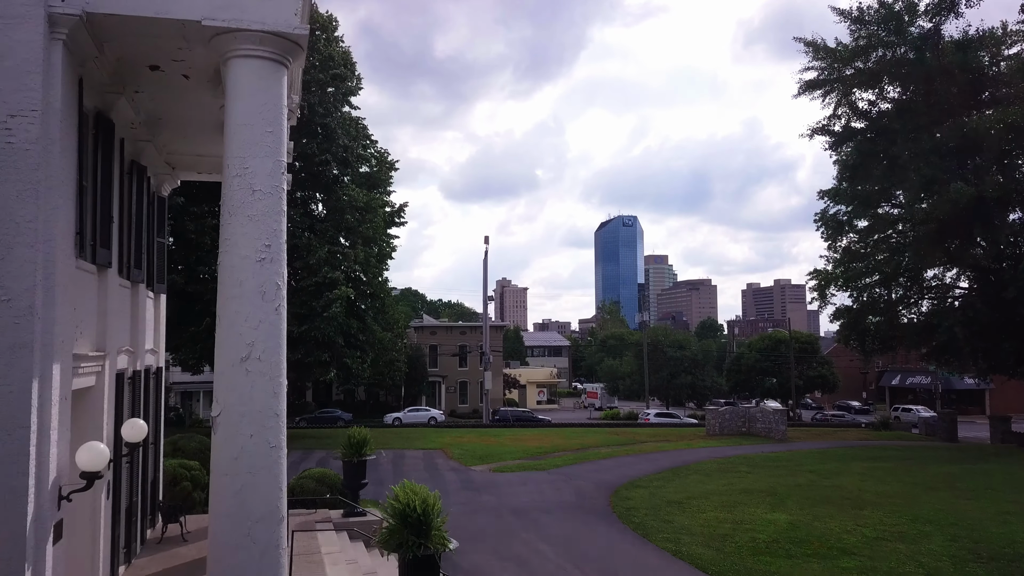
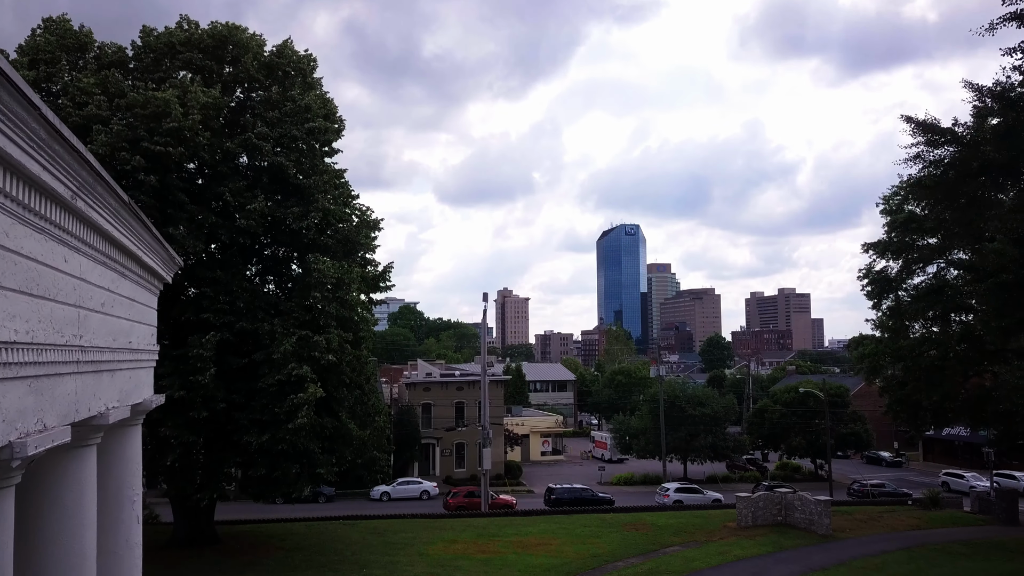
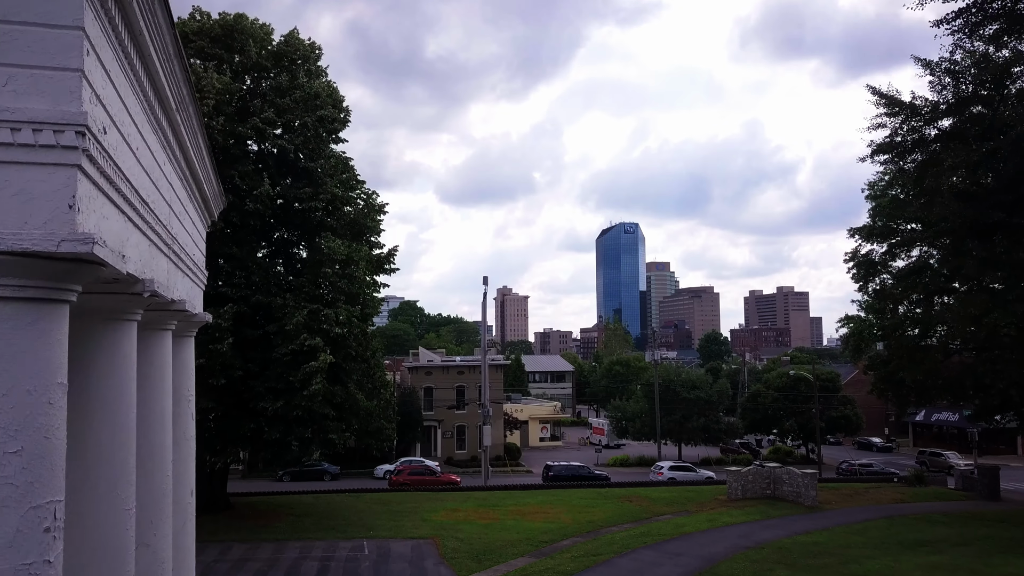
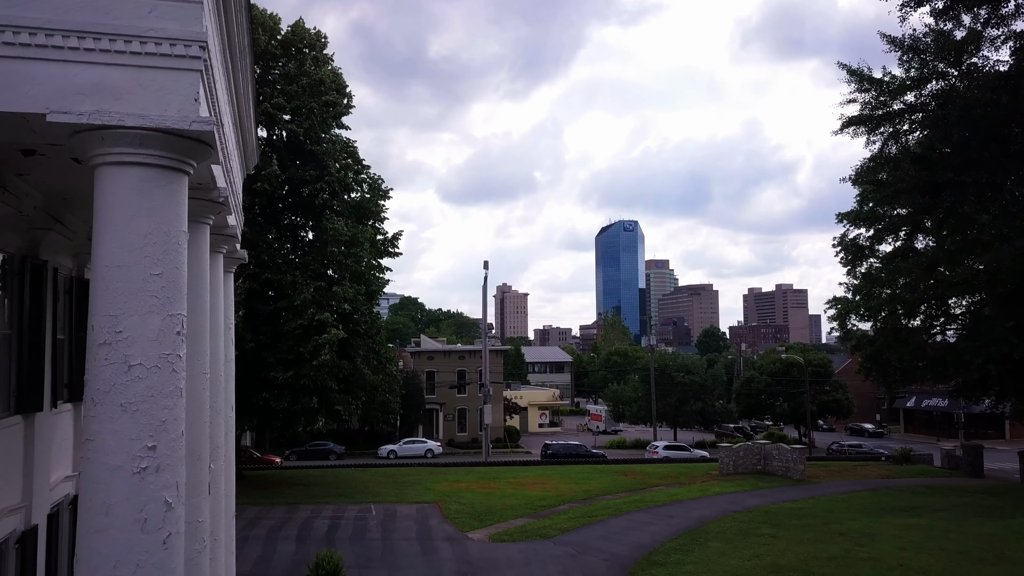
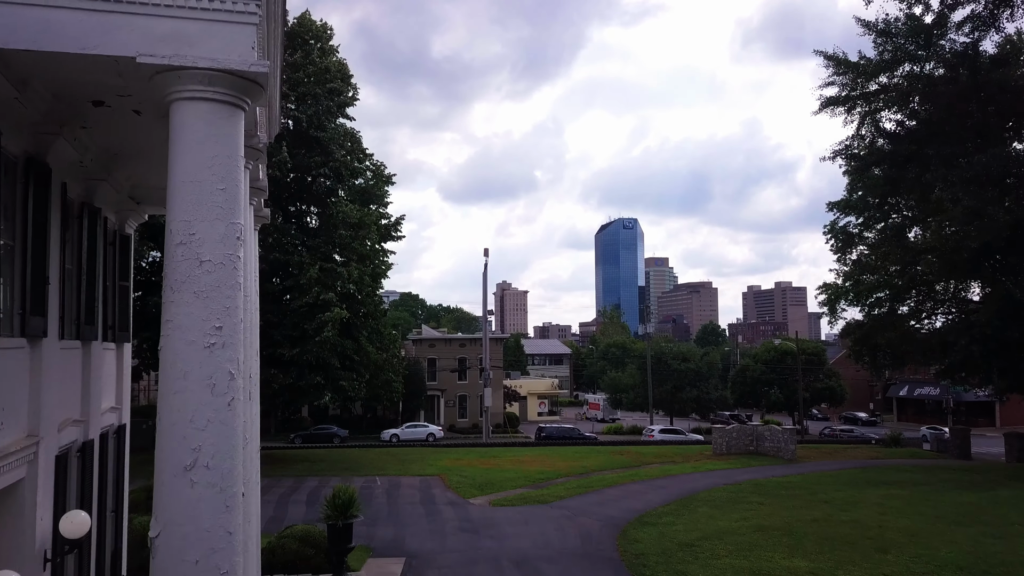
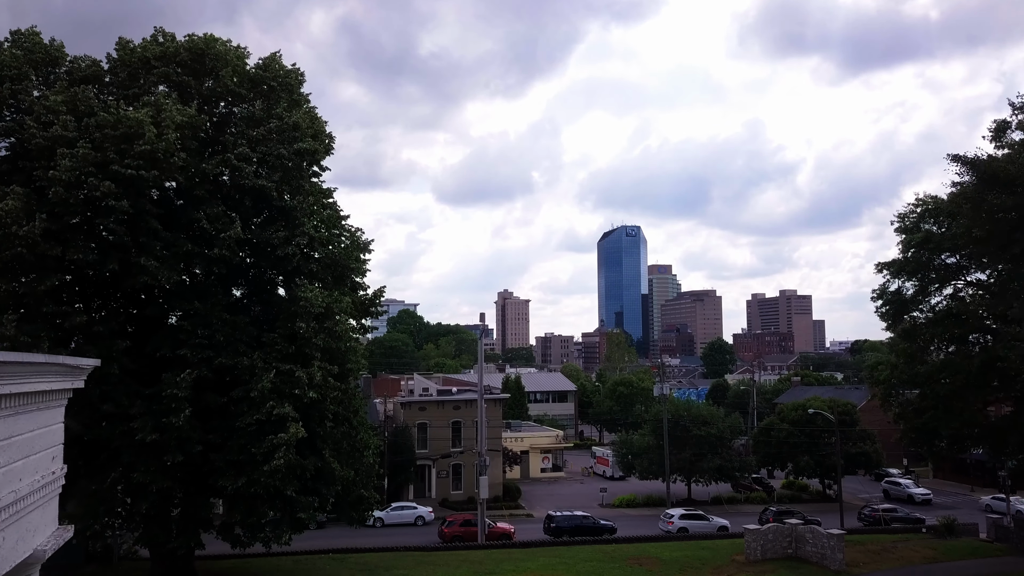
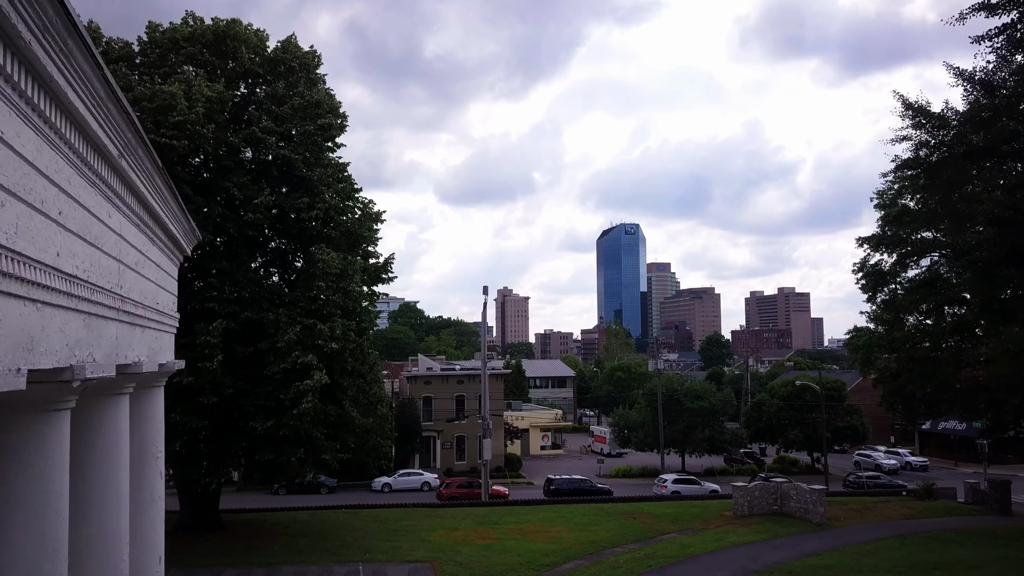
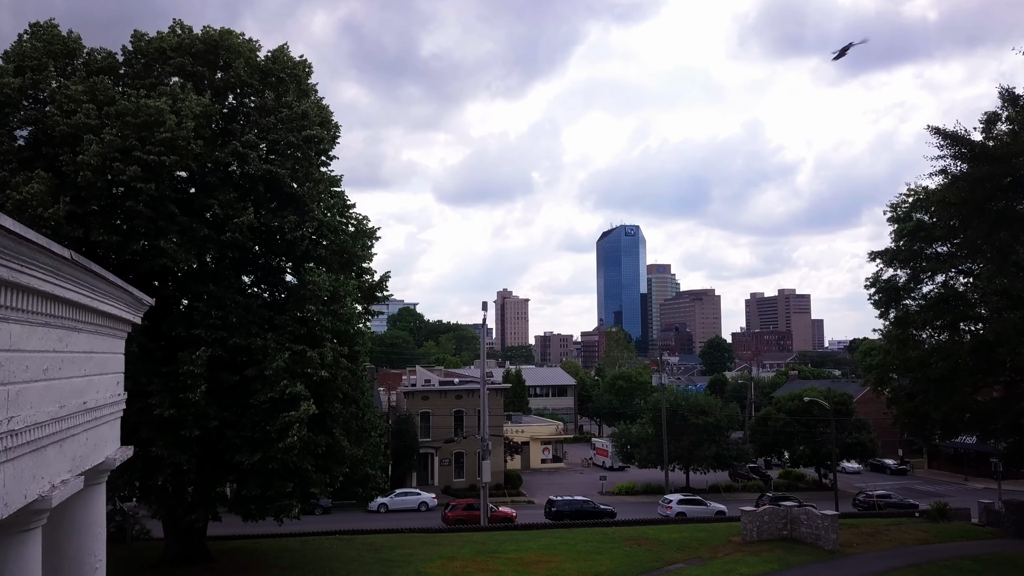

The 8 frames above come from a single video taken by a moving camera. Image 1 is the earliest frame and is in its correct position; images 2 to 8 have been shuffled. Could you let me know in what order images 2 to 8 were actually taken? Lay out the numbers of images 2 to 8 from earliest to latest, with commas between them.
5, 4, 3, 7, 2, 8, 6
